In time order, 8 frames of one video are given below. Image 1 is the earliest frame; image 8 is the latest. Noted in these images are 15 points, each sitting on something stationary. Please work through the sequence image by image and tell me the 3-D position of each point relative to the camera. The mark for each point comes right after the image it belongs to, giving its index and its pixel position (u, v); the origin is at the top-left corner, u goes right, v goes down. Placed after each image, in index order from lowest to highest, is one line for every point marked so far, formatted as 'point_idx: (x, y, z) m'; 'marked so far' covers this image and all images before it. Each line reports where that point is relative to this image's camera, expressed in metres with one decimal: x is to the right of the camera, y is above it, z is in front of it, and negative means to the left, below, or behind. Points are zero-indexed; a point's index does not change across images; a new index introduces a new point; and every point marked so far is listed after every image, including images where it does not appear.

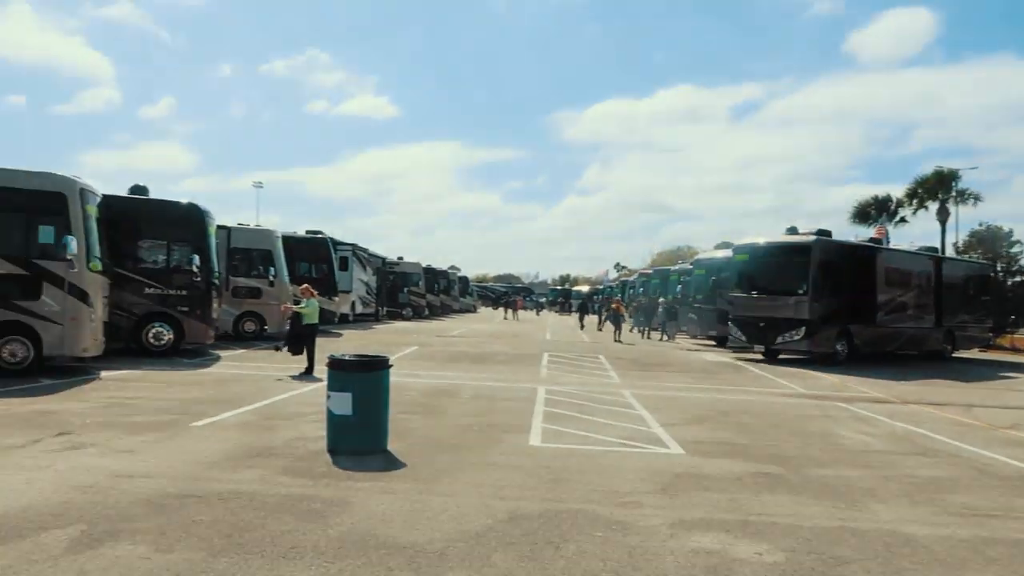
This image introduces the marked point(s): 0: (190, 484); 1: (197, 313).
0: (-2.3, -1.4, +5.6) m
1: (-6.1, -0.5, +15.1) m
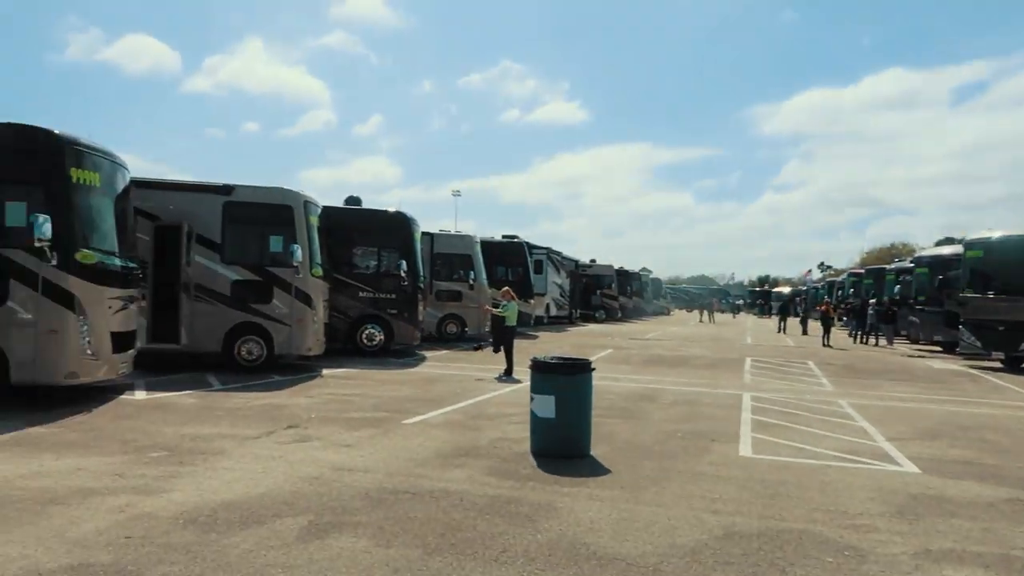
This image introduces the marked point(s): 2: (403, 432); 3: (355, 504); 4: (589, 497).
0: (-0.8, -1.4, +5.8) m
1: (-2.2, -0.5, +16.0) m
2: (-1.1, -1.4, +7.9) m
3: (-1.0, -1.4, +5.1) m
4: (+0.6, -1.5, +5.6) m
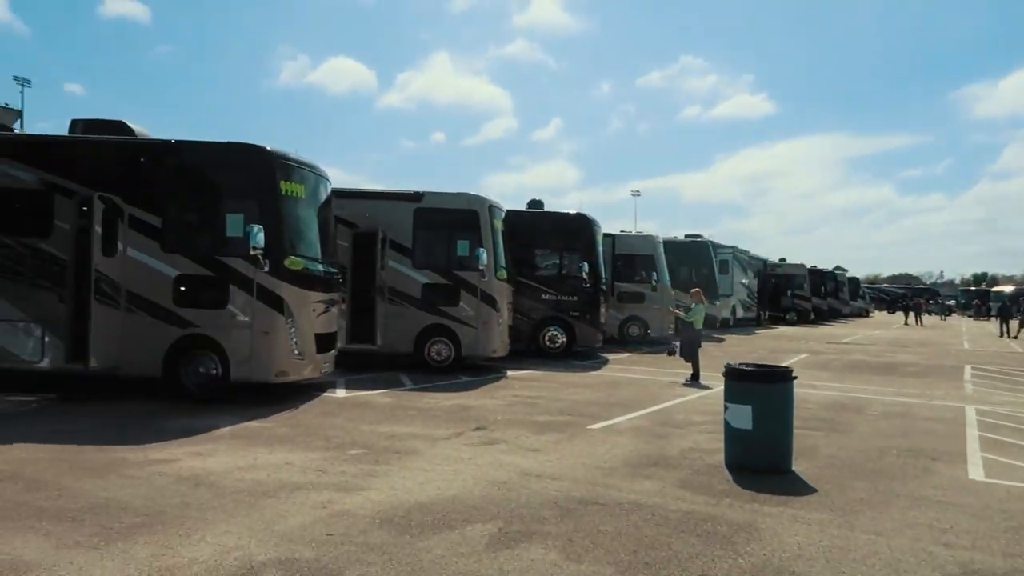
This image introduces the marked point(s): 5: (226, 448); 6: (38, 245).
0: (+0.6, -1.5, +5.7) m
1: (+1.5, -0.6, +15.8) m
2: (+0.8, -1.5, +7.7) m
3: (+0.2, -1.4, +5.0) m
4: (+1.9, -1.5, +5.2) m
5: (-2.4, -1.4, +6.6) m
6: (-5.4, +0.5, +9.1) m
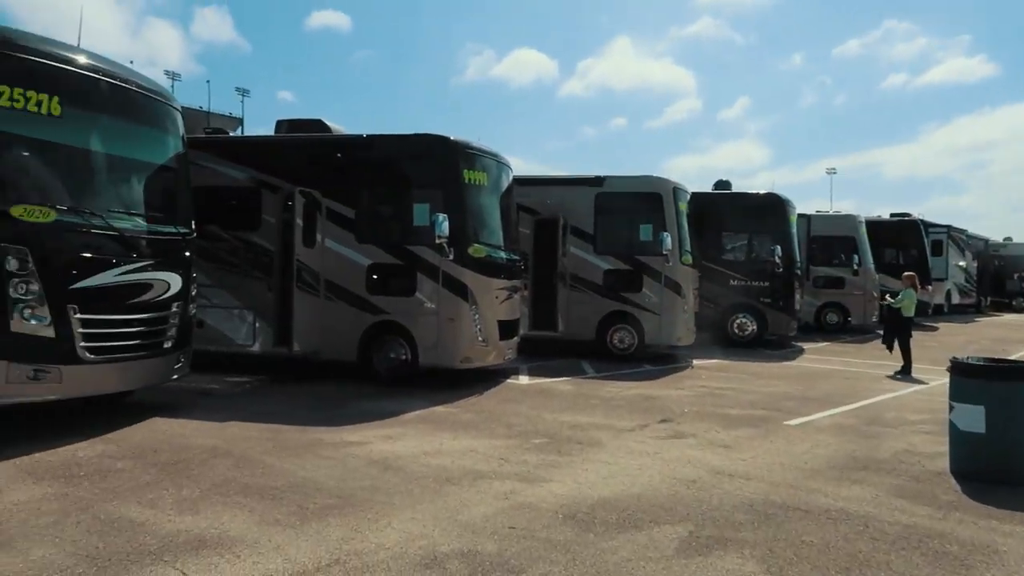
0: (+1.8, -1.4, +5.2) m
1: (+5.1, -0.3, +14.8) m
2: (+2.5, -1.3, +7.1) m
3: (+1.3, -1.3, +4.6) m
4: (+3.0, -1.4, +4.4) m
5: (-0.8, -1.2, +6.8) m
6: (-3.2, +0.6, +9.8) m
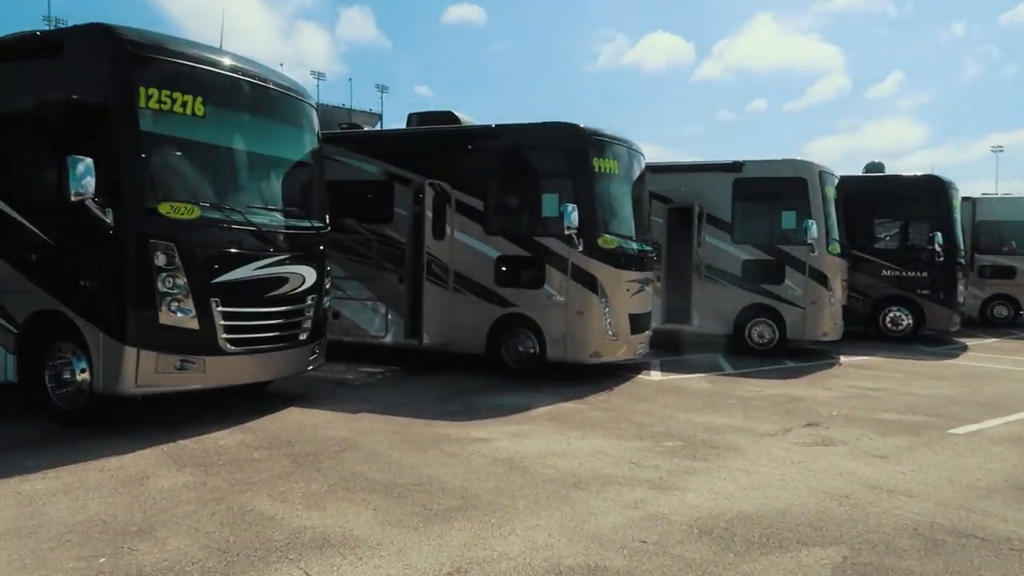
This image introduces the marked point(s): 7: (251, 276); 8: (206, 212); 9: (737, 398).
0: (+2.6, -1.3, +4.6) m
1: (+7.4, -0.1, +13.6) m
2: (+3.6, -1.3, +6.4) m
3: (+2.0, -1.3, +4.1) m
4: (+3.6, -1.4, +3.6) m
5: (+0.2, -1.2, +6.6) m
6: (-1.6, +0.7, +9.9) m
7: (-2.3, +0.1, +6.8) m
8: (-2.5, +0.6, +6.5) m
9: (+2.4, -1.2, +8.4) m
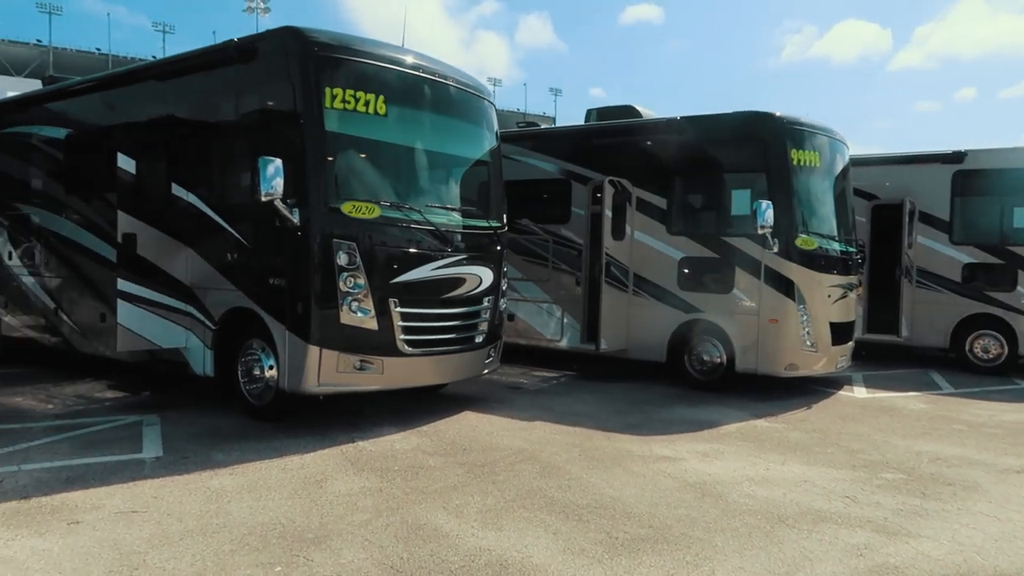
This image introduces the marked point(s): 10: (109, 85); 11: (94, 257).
0: (+3.6, -1.4, +3.4) m
1: (+10.2, -0.3, +11.2) m
2: (+4.9, -1.4, +5.0) m
3: (+2.9, -1.4, +3.1) m
4: (+4.3, -1.5, +2.3) m
5: (+1.7, -1.2, +6.0) m
6: (+0.6, +0.7, +9.6) m
7: (-0.7, +0.1, +6.7) m
8: (-1.0, +0.6, +6.5) m
9: (+4.1, -1.2, +7.2) m
10: (-4.1, +2.1, +8.0) m
11: (-4.3, +0.3, +8.1) m
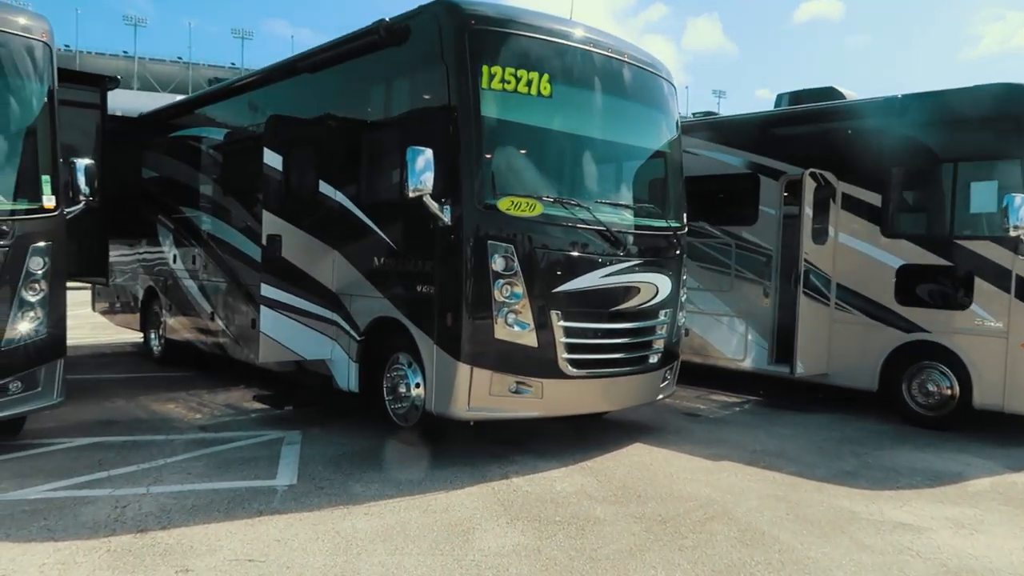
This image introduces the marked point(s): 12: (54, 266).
0: (+4.1, -1.5, +1.7) m
1: (+12.2, -0.5, +8.0) m
2: (+5.8, -1.5, +3.0) m
3: (+3.4, -1.5, +1.5) m
4: (+4.7, -1.6, +0.4) m
5: (+2.8, -1.3, +4.5) m
6: (+2.5, +0.6, +8.3) m
7: (+0.6, 0.0, +5.7) m
8: (+0.3, +0.6, +5.6) m
9: (+5.5, -1.4, +5.3) m
10: (-2.4, +2.0, +7.7) m
11: (-2.6, +0.3, +7.7) m
12: (-3.3, +0.2, +5.7) m
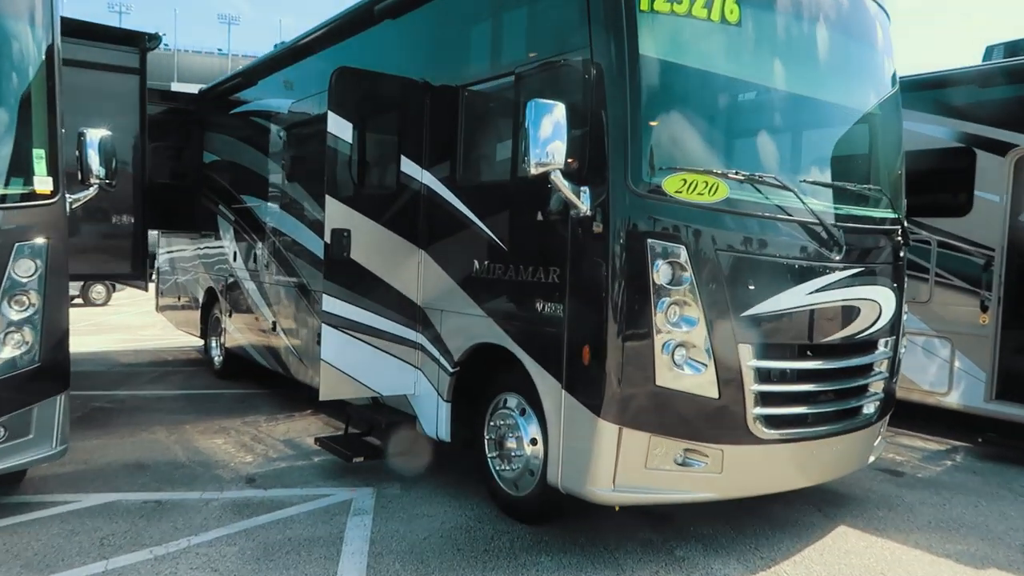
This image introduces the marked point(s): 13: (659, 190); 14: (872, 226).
0: (+4.5, -1.7, -0.5) m
1: (+13.1, -0.7, +5.0) m
2: (+6.2, -1.7, +0.7) m
3: (+3.8, -1.6, -0.6) m
4: (+4.9, -1.8, -1.8) m
5: (+3.4, -1.5, +2.5) m
6: (+3.5, +0.5, +6.3) m
7: (+1.4, -0.1, +3.9) m
8: (+1.1, +0.5, +3.8) m
9: (+6.2, -1.5, +3.0) m
10: (-1.4, +2.0, +6.1) m
11: (-1.6, +0.2, +6.3) m
12: (-2.5, +0.1, +4.3) m
13: (+0.7, +0.5, +3.7) m
14: (+2.0, +0.3, +4.3) m
